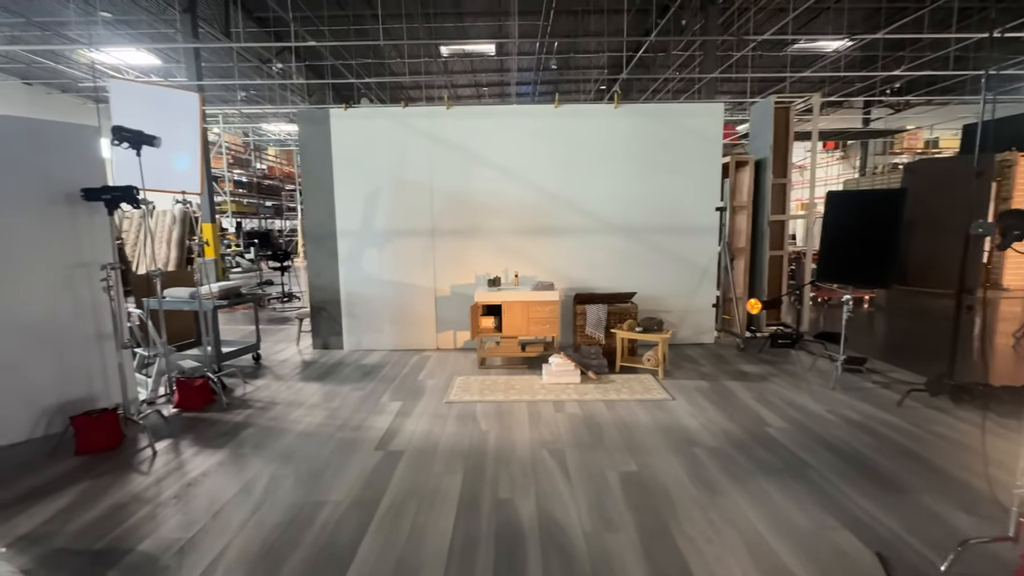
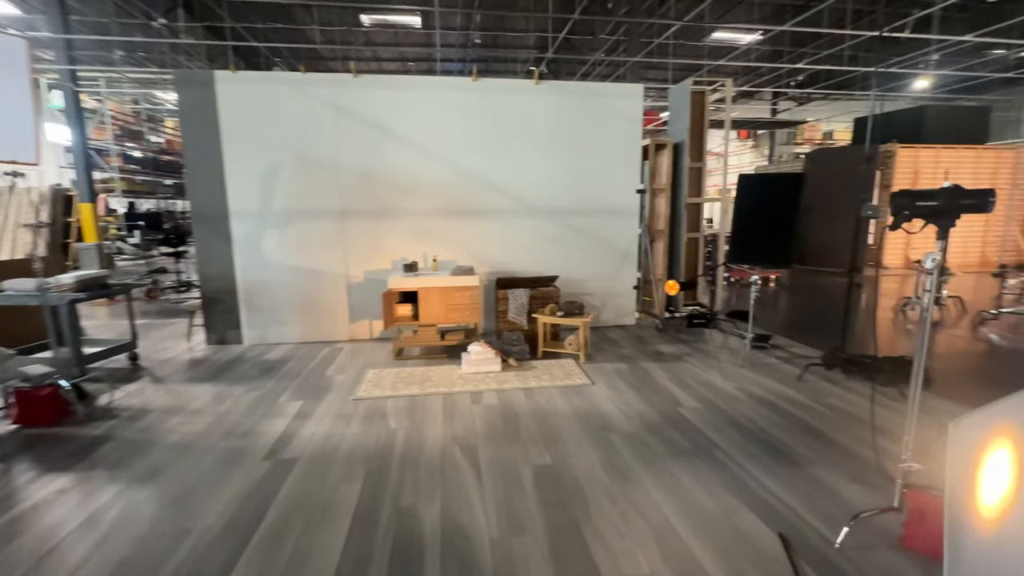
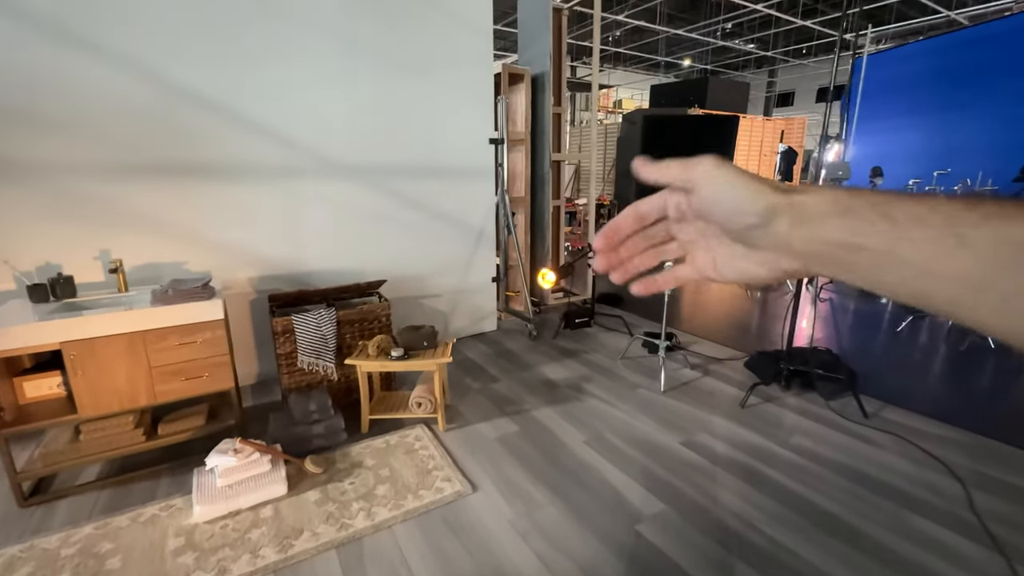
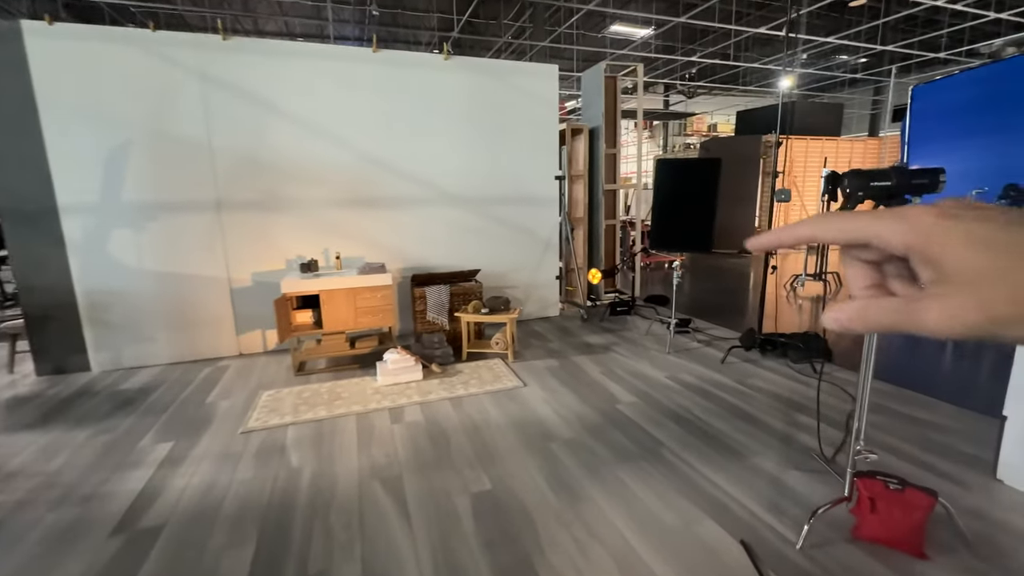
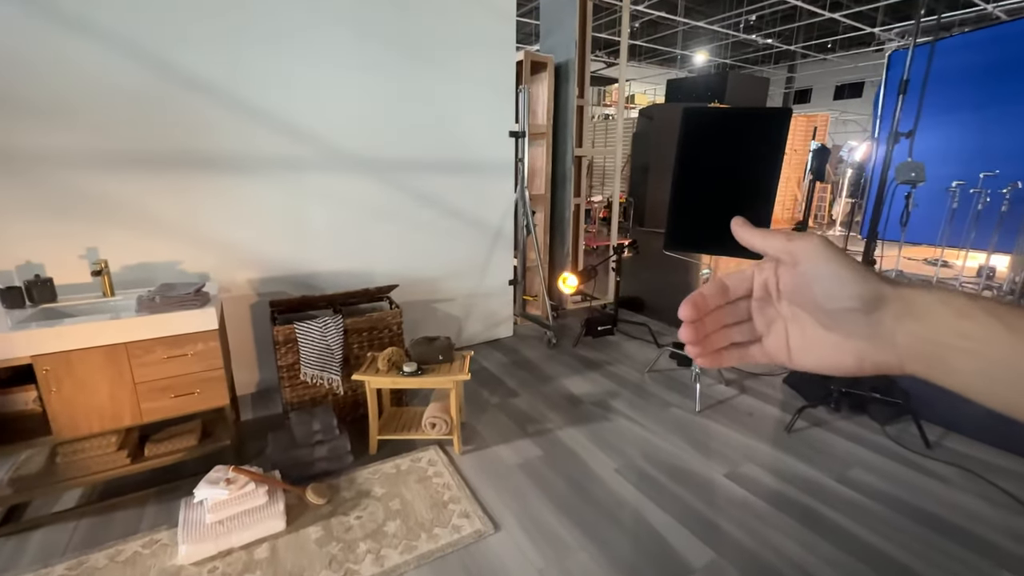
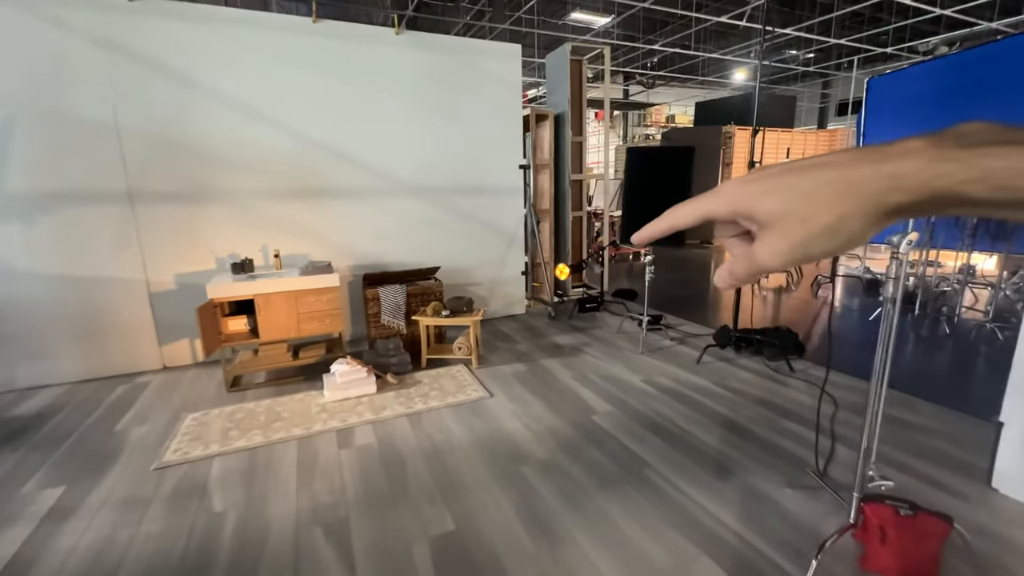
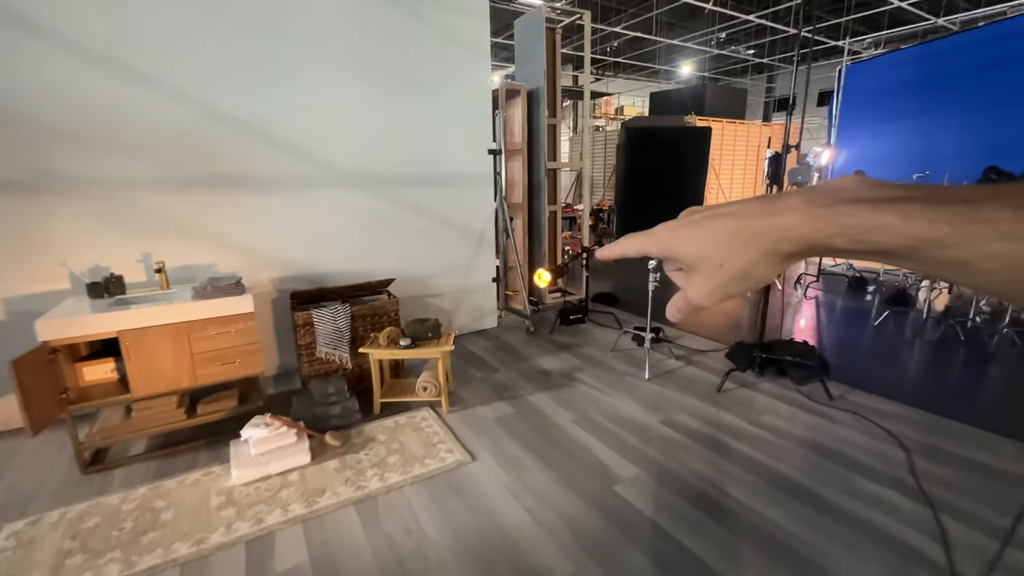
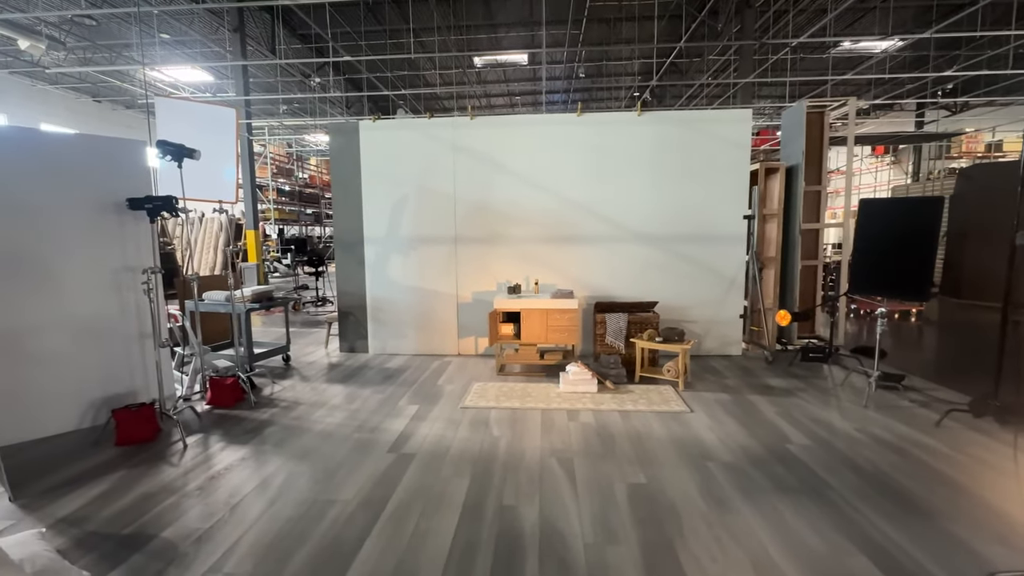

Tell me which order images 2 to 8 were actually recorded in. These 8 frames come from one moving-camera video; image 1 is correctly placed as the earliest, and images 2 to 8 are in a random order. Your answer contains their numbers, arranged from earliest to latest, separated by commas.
8, 2, 4, 6, 7, 3, 5
